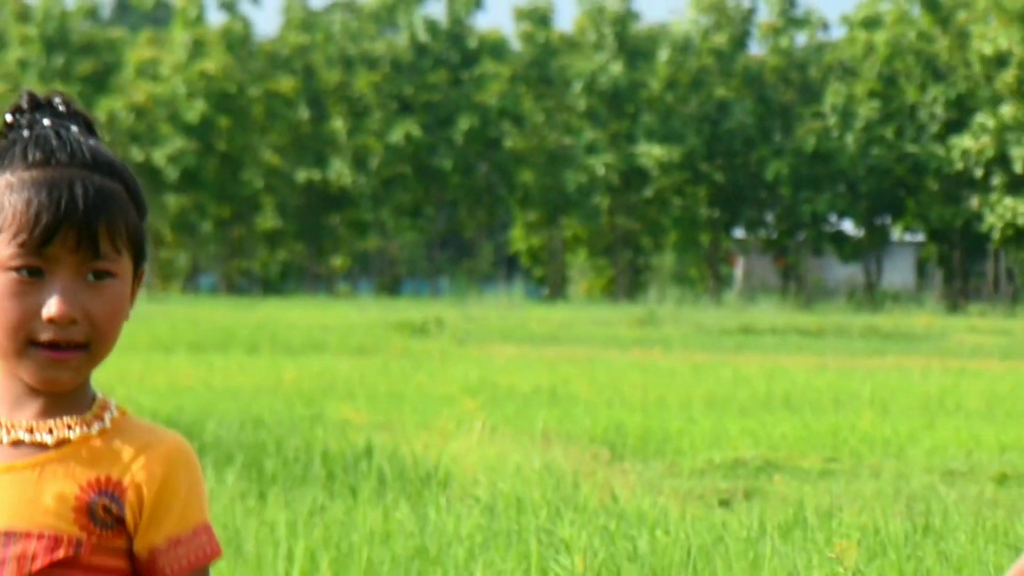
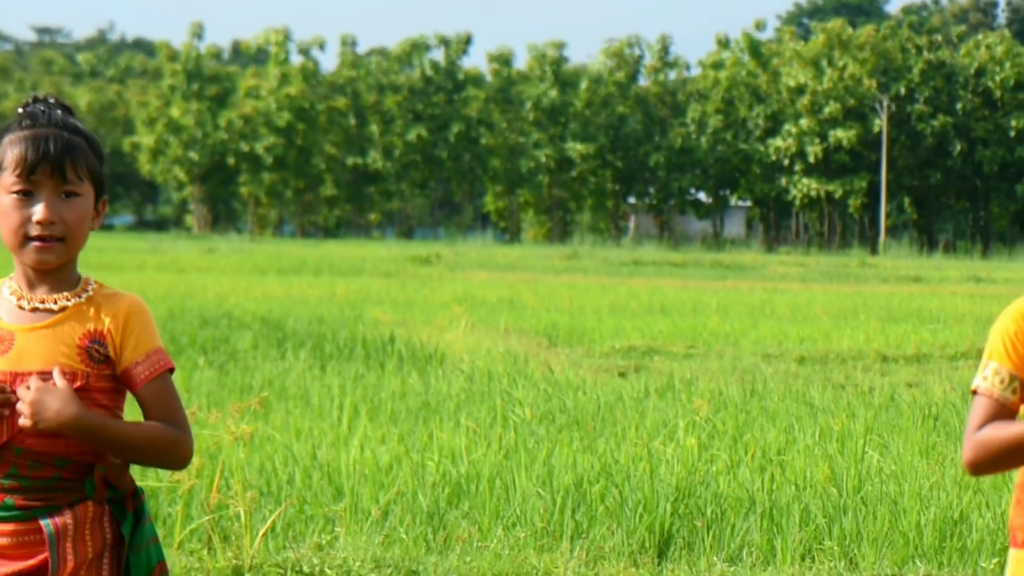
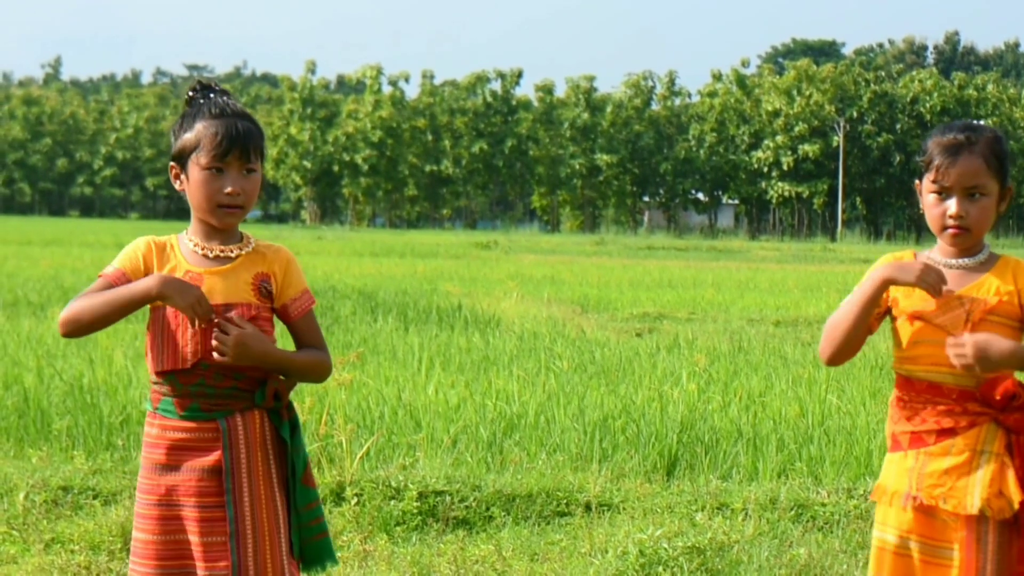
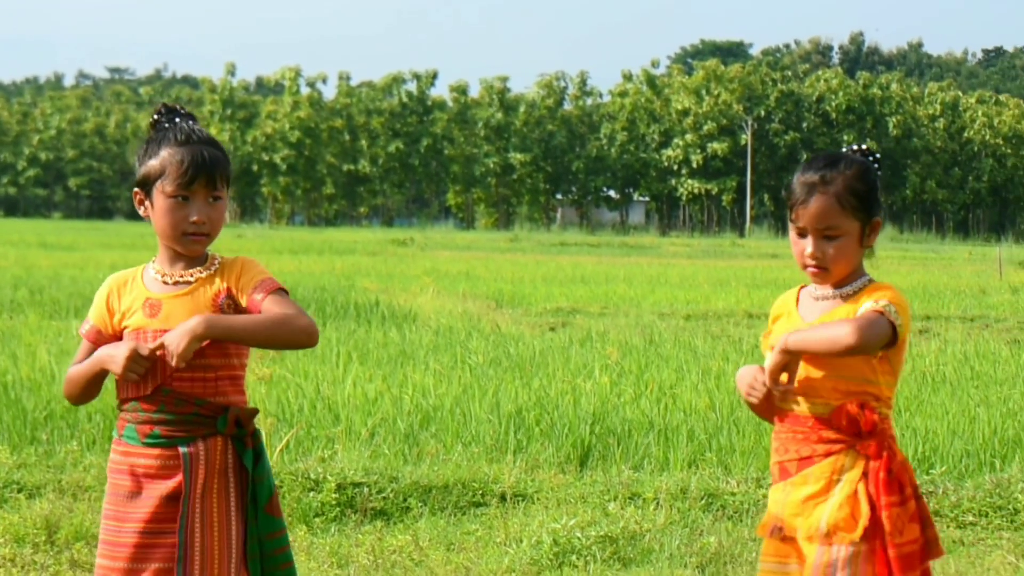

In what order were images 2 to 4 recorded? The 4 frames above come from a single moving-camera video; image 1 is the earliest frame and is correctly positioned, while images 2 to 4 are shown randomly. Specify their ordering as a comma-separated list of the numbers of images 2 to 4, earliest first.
2, 3, 4
